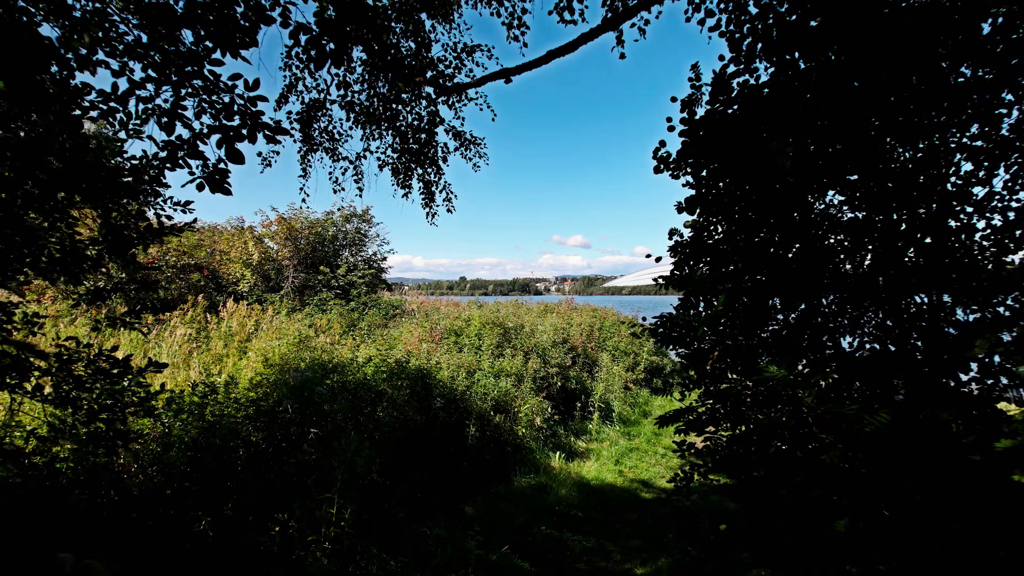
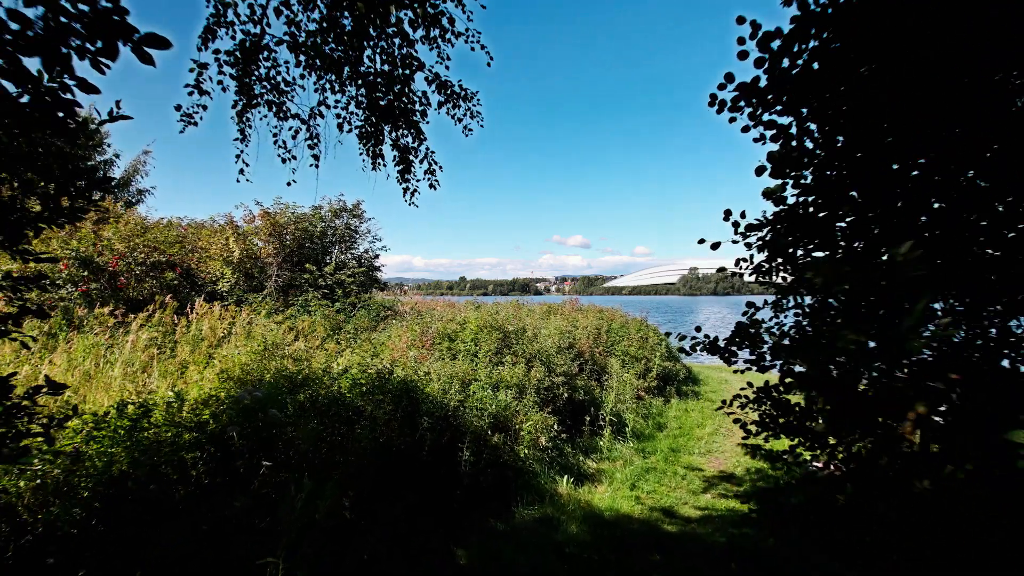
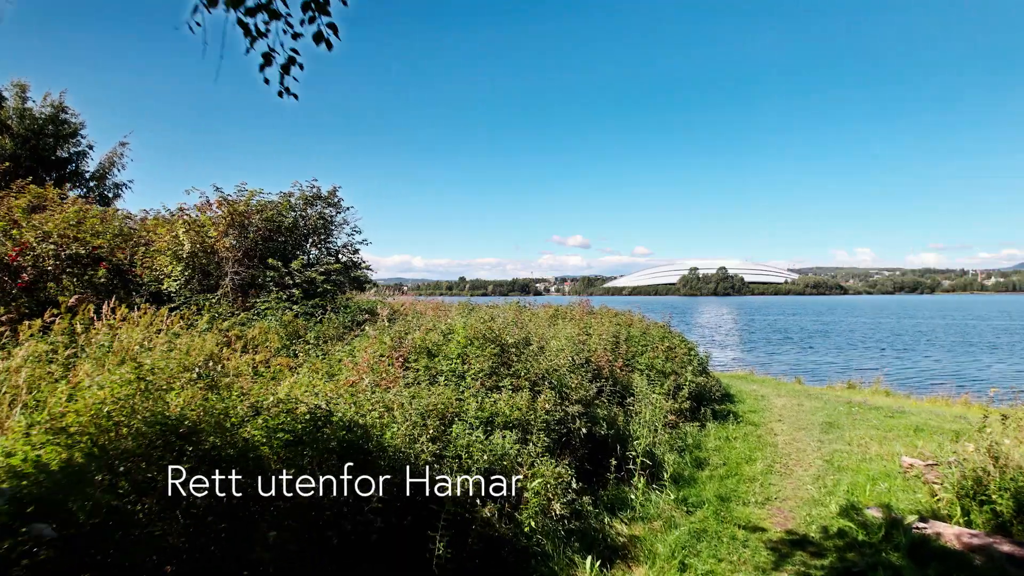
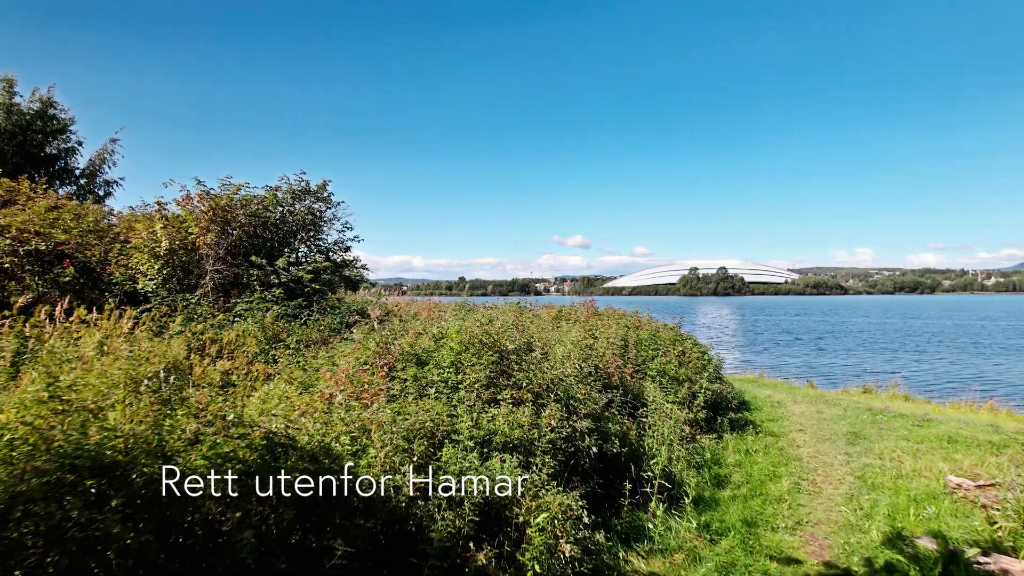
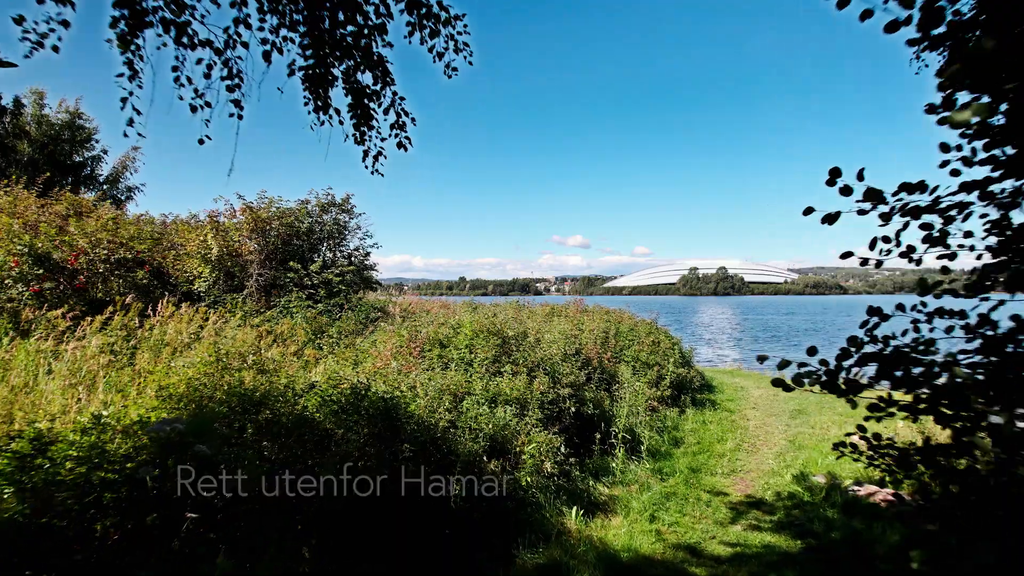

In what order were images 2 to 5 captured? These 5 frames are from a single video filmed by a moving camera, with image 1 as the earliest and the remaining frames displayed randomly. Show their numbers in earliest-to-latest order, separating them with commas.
2, 5, 3, 4
